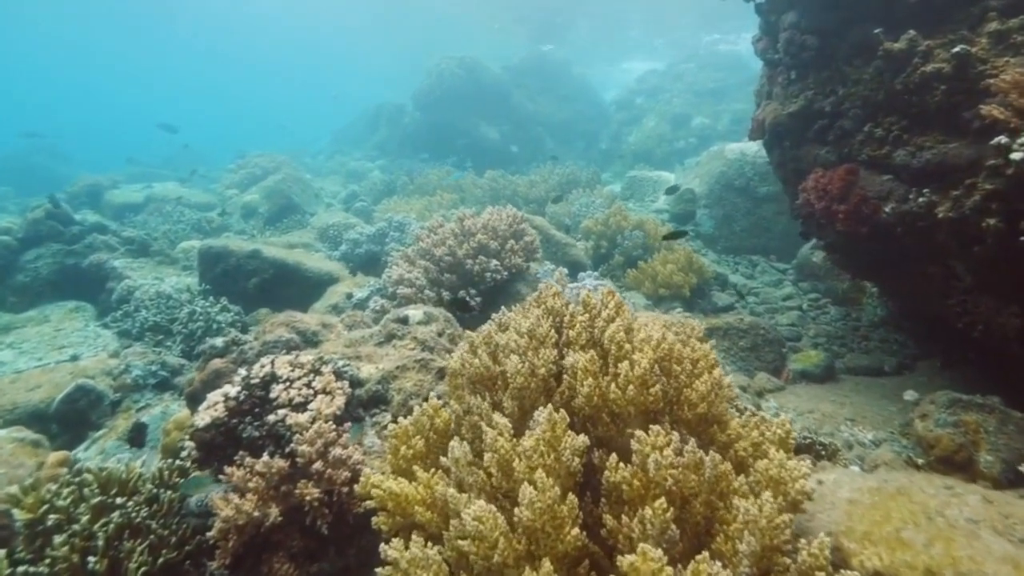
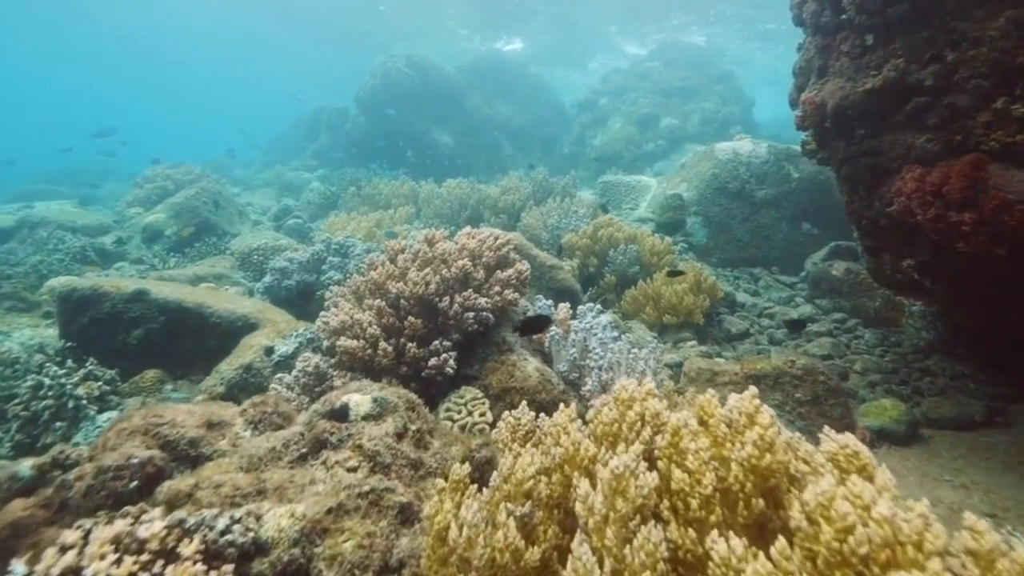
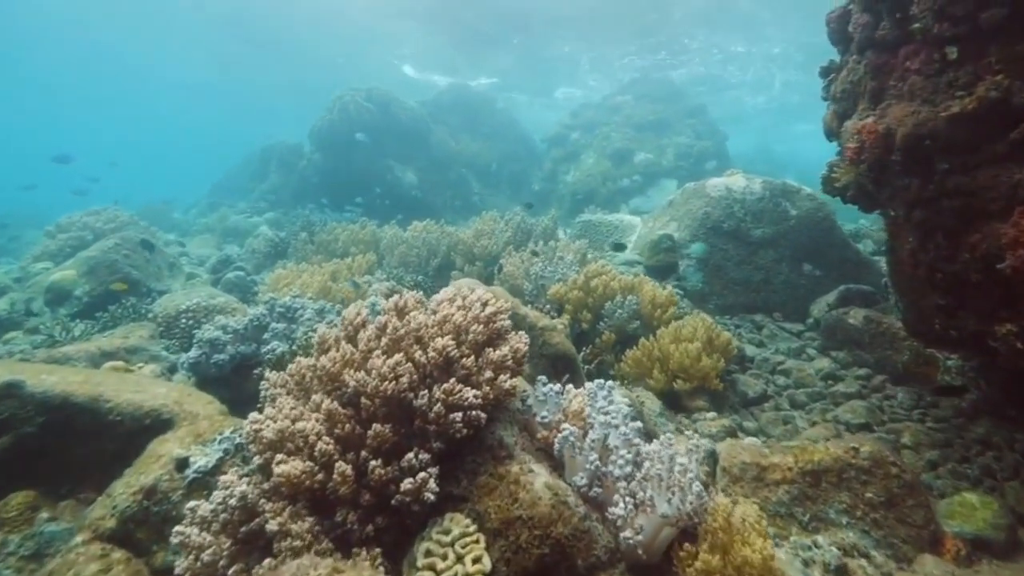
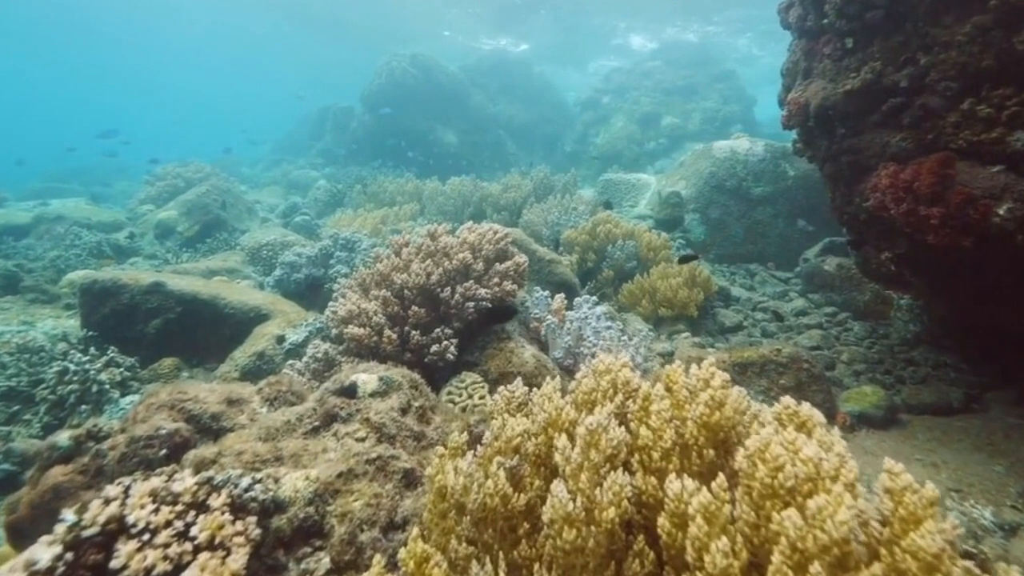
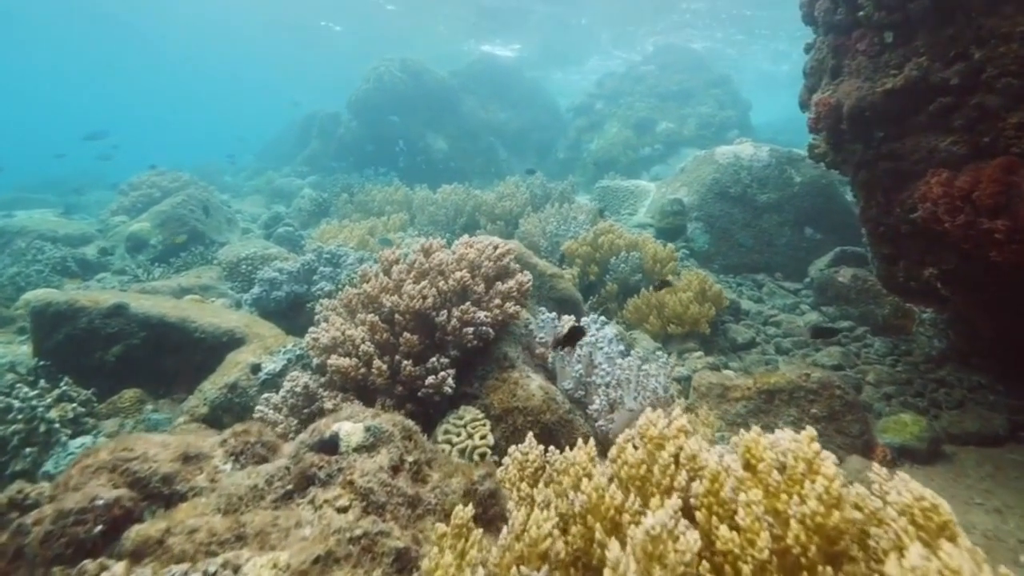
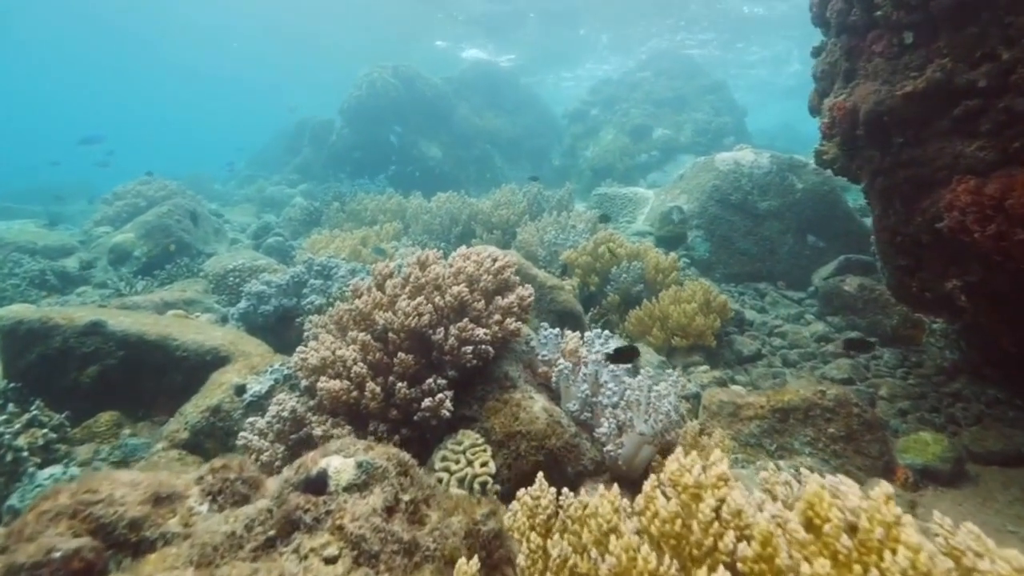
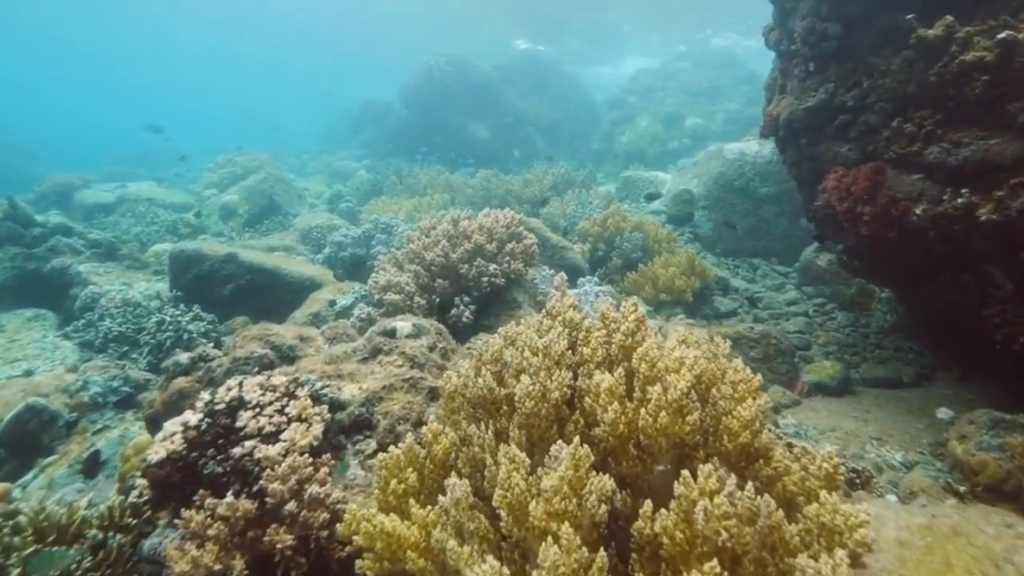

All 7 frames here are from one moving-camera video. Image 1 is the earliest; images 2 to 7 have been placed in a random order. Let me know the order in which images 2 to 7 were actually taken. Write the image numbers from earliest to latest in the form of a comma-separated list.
7, 4, 2, 5, 6, 3
